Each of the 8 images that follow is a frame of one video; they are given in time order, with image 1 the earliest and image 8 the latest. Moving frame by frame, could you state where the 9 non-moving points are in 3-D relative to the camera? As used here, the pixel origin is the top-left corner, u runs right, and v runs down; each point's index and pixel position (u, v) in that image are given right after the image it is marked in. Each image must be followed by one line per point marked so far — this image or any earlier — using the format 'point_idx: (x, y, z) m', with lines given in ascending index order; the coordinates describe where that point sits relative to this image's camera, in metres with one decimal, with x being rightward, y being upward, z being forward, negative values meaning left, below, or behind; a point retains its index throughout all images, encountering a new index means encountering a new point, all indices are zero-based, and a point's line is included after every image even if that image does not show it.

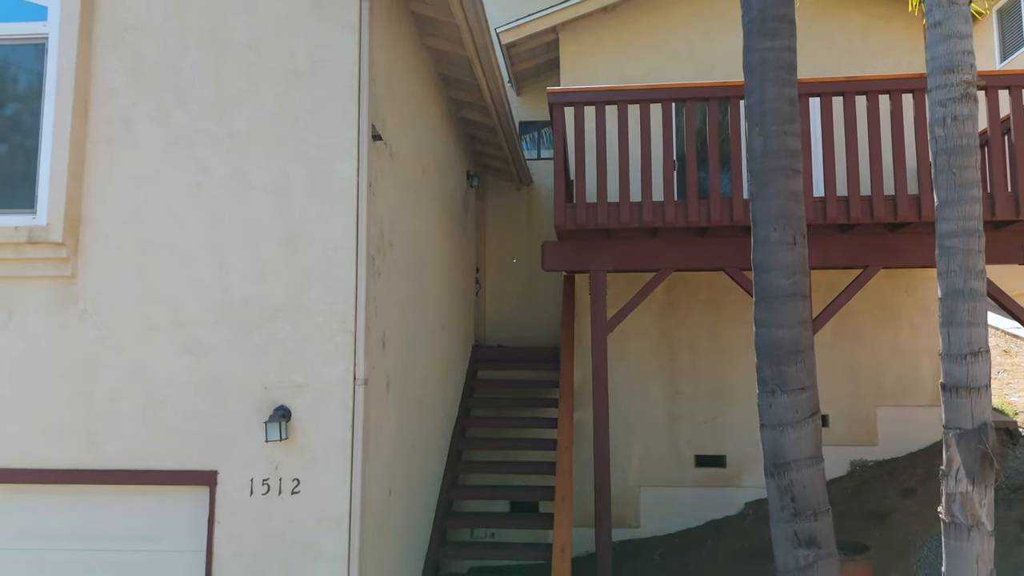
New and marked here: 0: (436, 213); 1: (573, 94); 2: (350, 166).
0: (-0.7, +0.6, +6.3) m
1: (+0.5, +1.6, +5.9) m
2: (-0.9, +0.7, +4.1) m
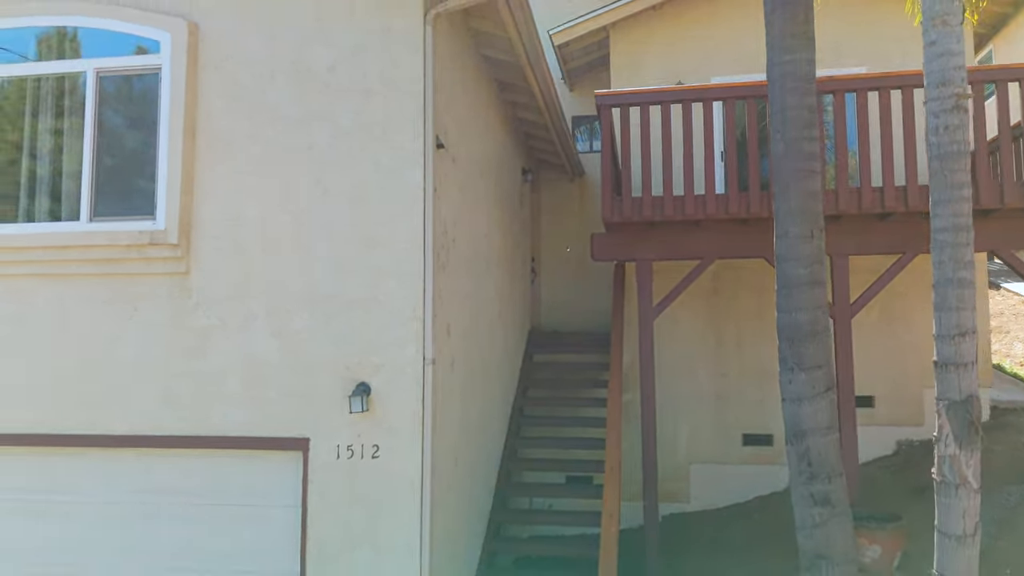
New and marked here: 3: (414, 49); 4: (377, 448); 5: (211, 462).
0: (-0.2, +0.7, +6.9) m
1: (+0.9, +1.7, +6.4) m
2: (-0.6, +0.7, +4.6) m
3: (-0.6, +1.5, +4.7) m
4: (-0.8, -1.0, +4.5) m
5: (-1.9, -1.1, +4.8) m
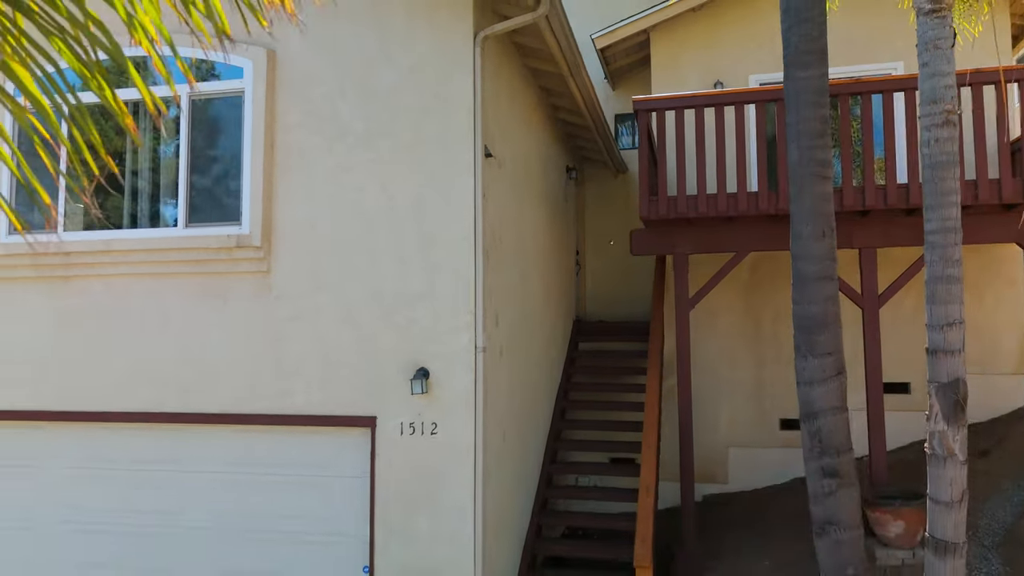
0: (+0.3, +0.8, +7.4) m
1: (+1.3, +1.7, +6.8) m
2: (-0.3, +0.8, +5.2) m
3: (-0.3, +1.6, +5.2) m
4: (-0.5, -0.9, +5.1) m
5: (-1.6, -1.1, +5.4) m
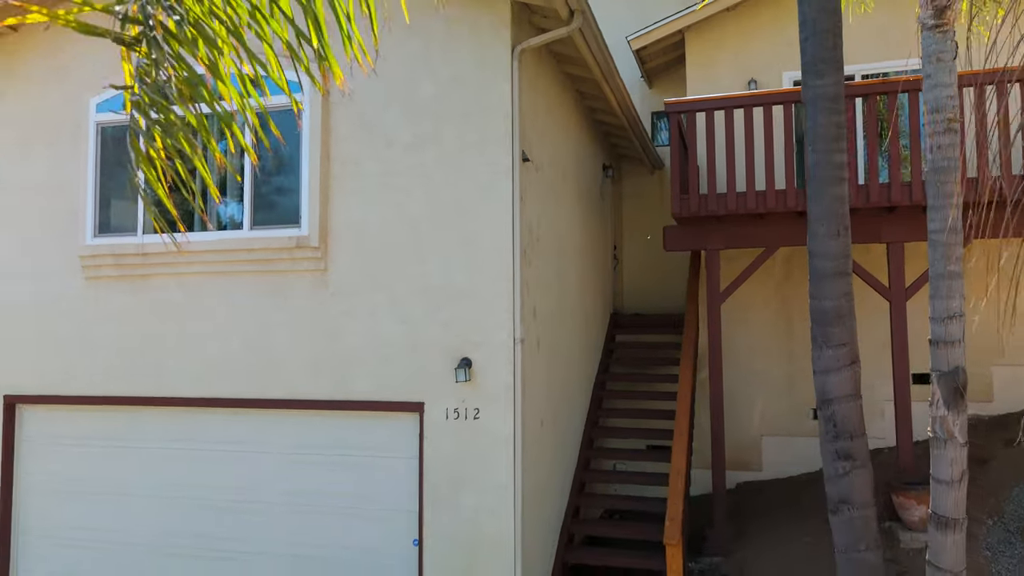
0: (+0.7, +0.9, +7.8) m
1: (+1.7, +1.8, +7.1) m
2: (0.0, +0.8, +5.6) m
3: (-0.1, +1.6, +5.6) m
4: (-0.3, -0.9, +5.5) m
5: (-1.3, -1.1, +5.9) m
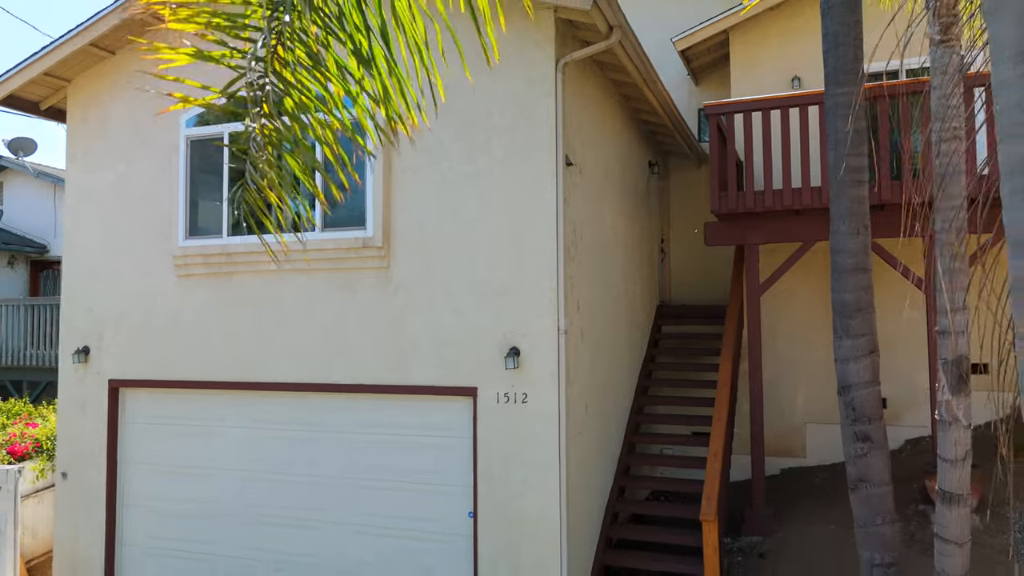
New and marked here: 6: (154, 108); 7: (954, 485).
0: (+1.2, +0.9, +8.2) m
1: (+2.1, +1.8, +7.4) m
2: (+0.3, +0.8, +6.1) m
3: (+0.3, +1.6, +6.1) m
4: (+0.1, -0.9, +6.1) m
5: (-0.9, -1.0, +6.6) m
6: (-3.6, +1.8, +7.5) m
7: (+2.5, -1.1, +4.1) m
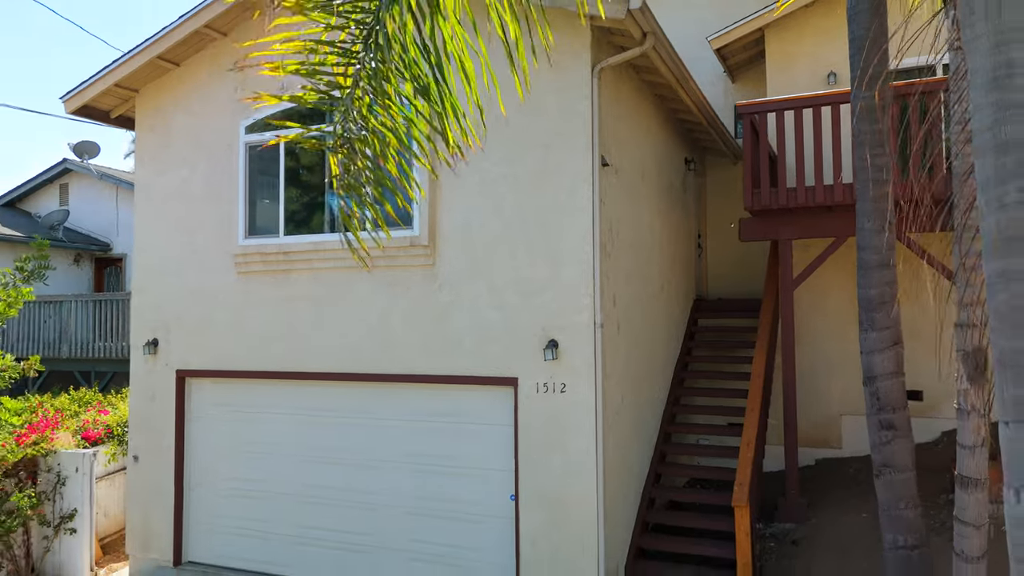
0: (+1.6, +1.0, +8.4) m
1: (+2.5, +1.9, +7.6) m
2: (+0.7, +0.9, +6.4) m
3: (+0.6, +1.7, +6.4) m
4: (+0.5, -0.8, +6.4) m
5: (-0.5, -1.0, +6.9) m
6: (-3.2, +1.9, +8.0) m
7: (+2.7, -1.1, +4.3) m
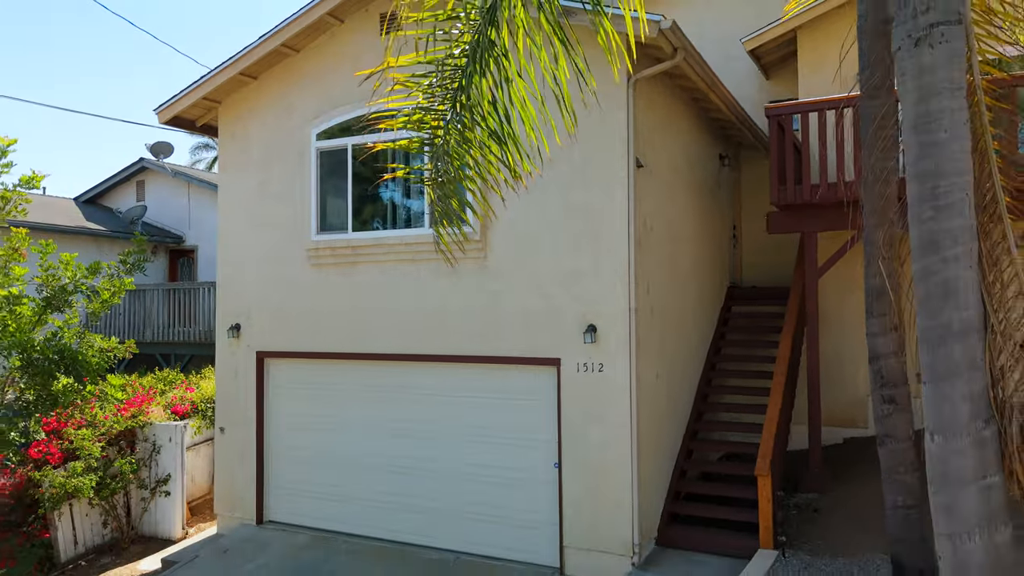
0: (+2.2, +1.1, +9.1) m
1: (+3.0, +2.0, +8.2) m
2: (+1.1, +1.0, +7.1) m
3: (+1.0, +1.8, +7.1) m
4: (+0.9, -0.7, +7.2) m
5: (-0.1, -0.9, +7.8) m
6: (-2.7, +2.0, +9.0) m
7: (+3.0, -1.0, +5.0) m
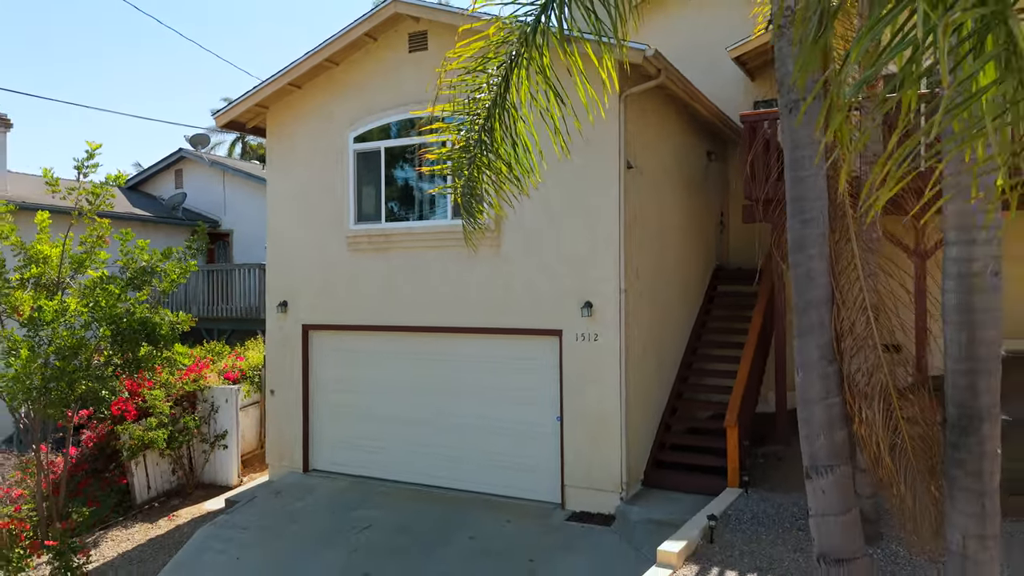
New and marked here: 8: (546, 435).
0: (+2.3, +1.4, +10.5) m
1: (+3.1, +2.2, +9.5) m
2: (+1.2, +1.2, +8.5) m
3: (+1.2, +2.0, +8.5) m
4: (+1.0, -0.5, +8.6) m
5: (0.0, -0.7, +9.2) m
6: (-2.6, +2.2, +10.4) m
7: (+3.1, -0.9, +6.4) m
8: (+0.4, -1.8, +9.0) m
